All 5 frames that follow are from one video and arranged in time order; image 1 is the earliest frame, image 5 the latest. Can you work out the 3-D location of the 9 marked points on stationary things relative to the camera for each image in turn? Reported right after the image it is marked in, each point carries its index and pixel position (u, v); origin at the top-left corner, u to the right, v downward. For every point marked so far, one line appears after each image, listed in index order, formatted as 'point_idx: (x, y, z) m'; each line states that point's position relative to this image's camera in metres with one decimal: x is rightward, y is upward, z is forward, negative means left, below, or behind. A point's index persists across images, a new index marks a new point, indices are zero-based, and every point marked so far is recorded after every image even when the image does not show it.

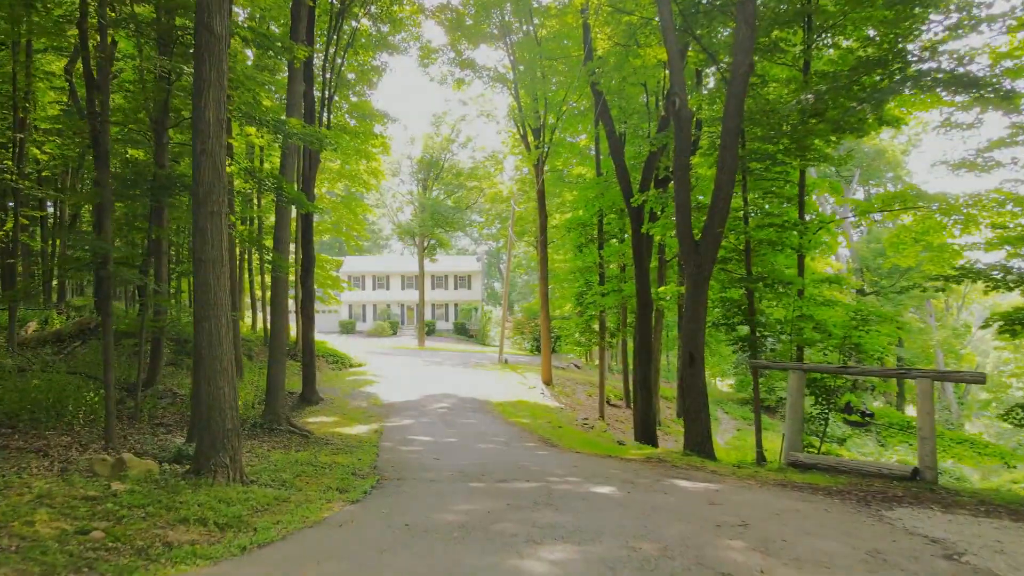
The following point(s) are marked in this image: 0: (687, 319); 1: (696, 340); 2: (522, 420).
0: (+1.9, -0.3, +8.1) m
1: (+2.0, -0.6, +8.0) m
2: (+0.2, -2.2, +12.2) m
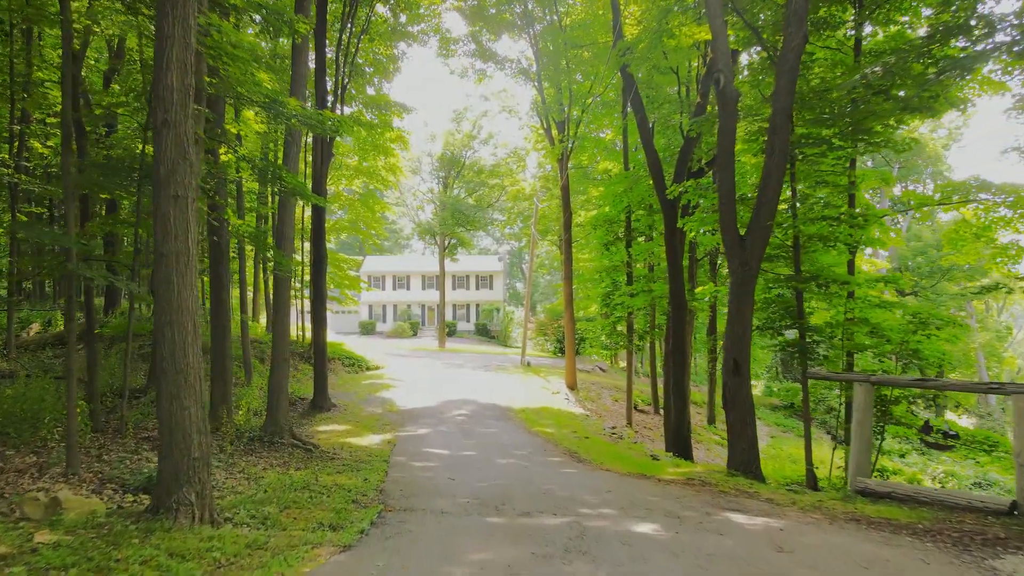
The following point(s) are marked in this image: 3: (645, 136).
0: (+2.2, -0.3, +7.2) m
1: (+2.3, -0.6, +7.2) m
2: (+0.5, -2.2, +11.4) m
3: (+2.1, +2.3, +11.3) m
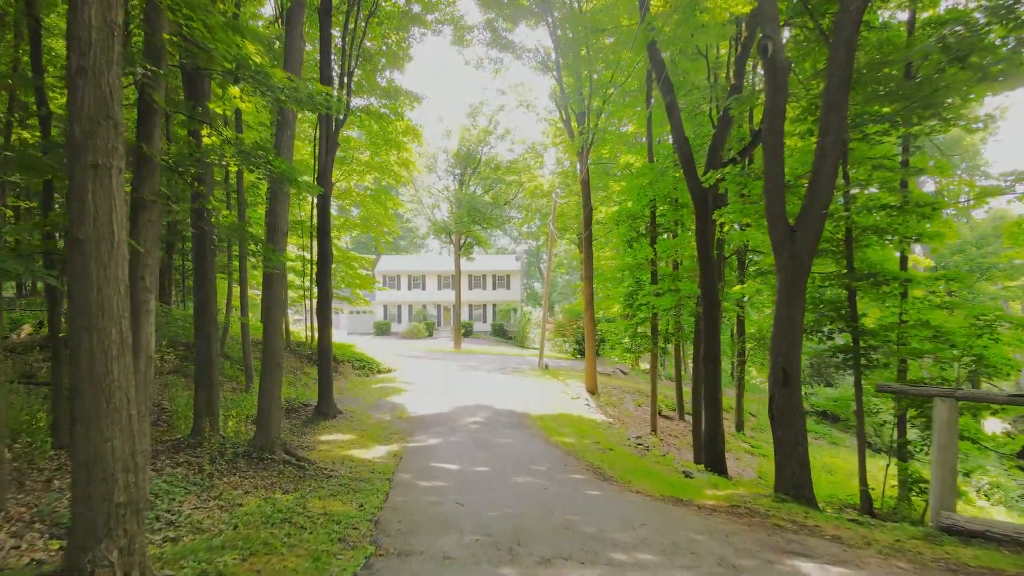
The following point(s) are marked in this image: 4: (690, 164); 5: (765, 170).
0: (+2.3, -0.3, +6.4) m
1: (+2.4, -0.6, +6.3) m
2: (+0.8, -2.2, +10.6) m
3: (+2.3, +2.4, +10.4) m
4: (+2.4, +1.7, +10.0) m
5: (+2.2, +1.0, +6.5) m
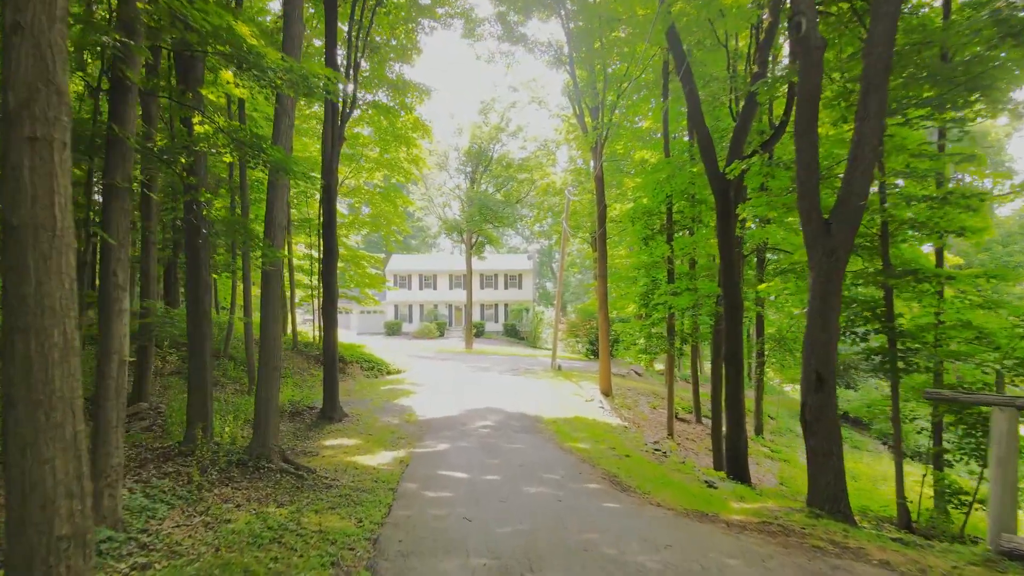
0: (+2.4, -0.3, +5.9) m
1: (+2.5, -0.5, +5.8) m
2: (+0.9, -2.1, +10.1) m
3: (+2.5, +2.4, +10.0) m
4: (+2.6, +1.7, +9.6) m
5: (+2.3, +1.1, +6.0) m
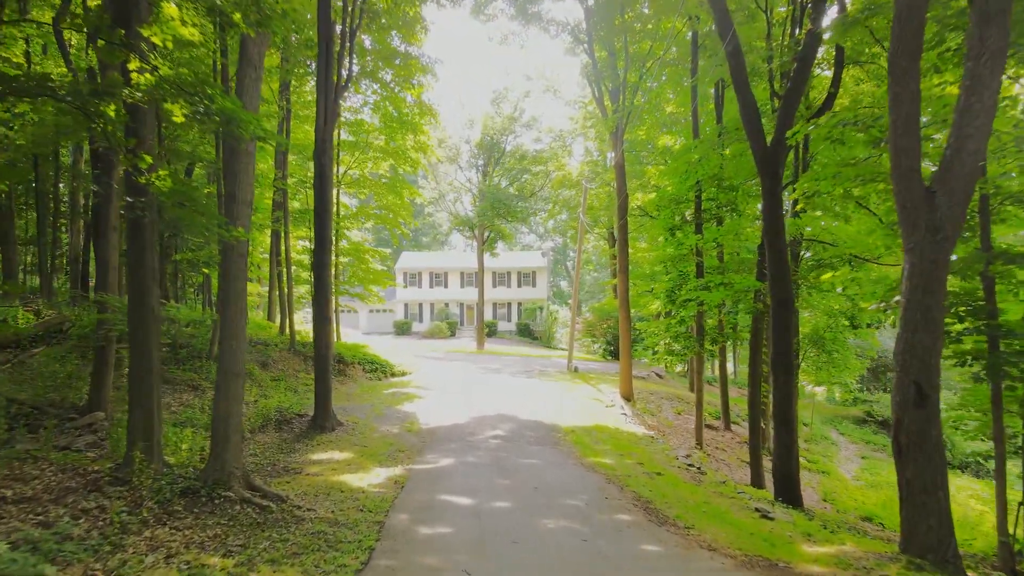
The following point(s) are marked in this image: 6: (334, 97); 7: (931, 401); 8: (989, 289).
0: (+2.5, -0.2, +4.6) m
1: (+2.6, -0.5, +4.5) m
2: (+1.1, -2.1, +8.9) m
3: (+2.6, +2.5, +8.7) m
4: (+2.7, +1.8, +8.3) m
5: (+2.4, +1.1, +4.8) m
6: (-2.6, +2.6, +10.7) m
7: (+2.6, -0.7, +4.5) m
8: (+3.8, 0.0, +5.9) m
